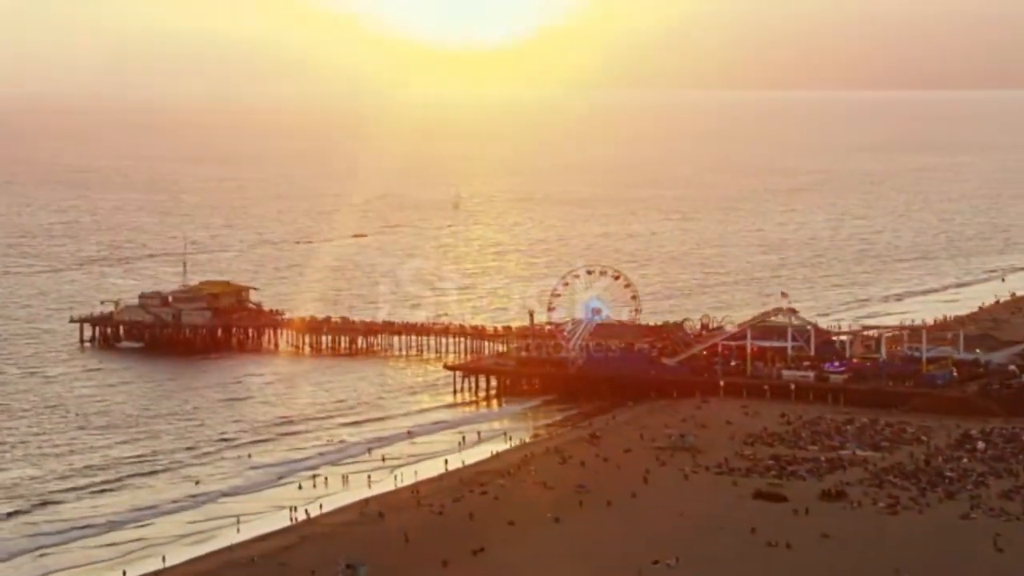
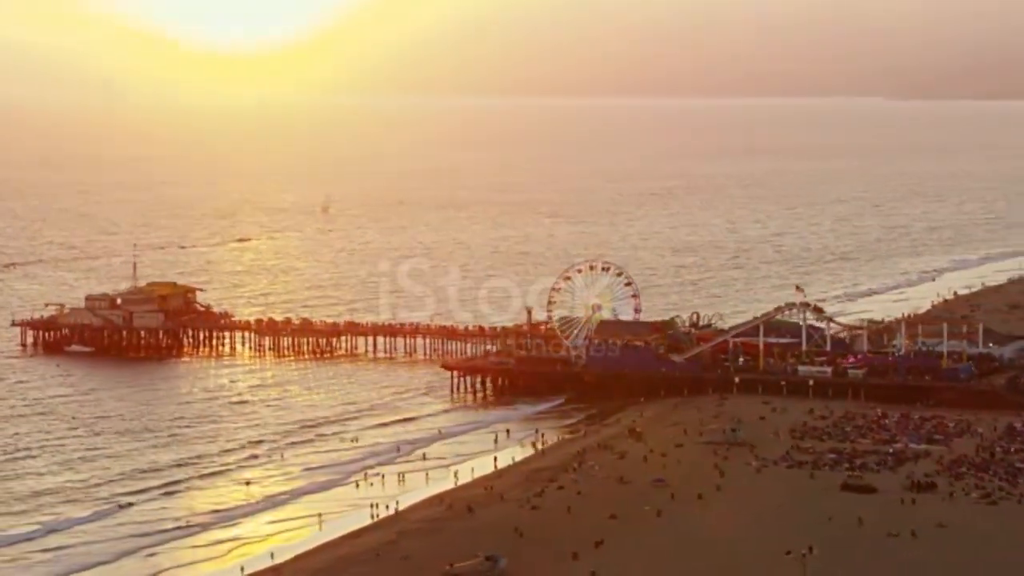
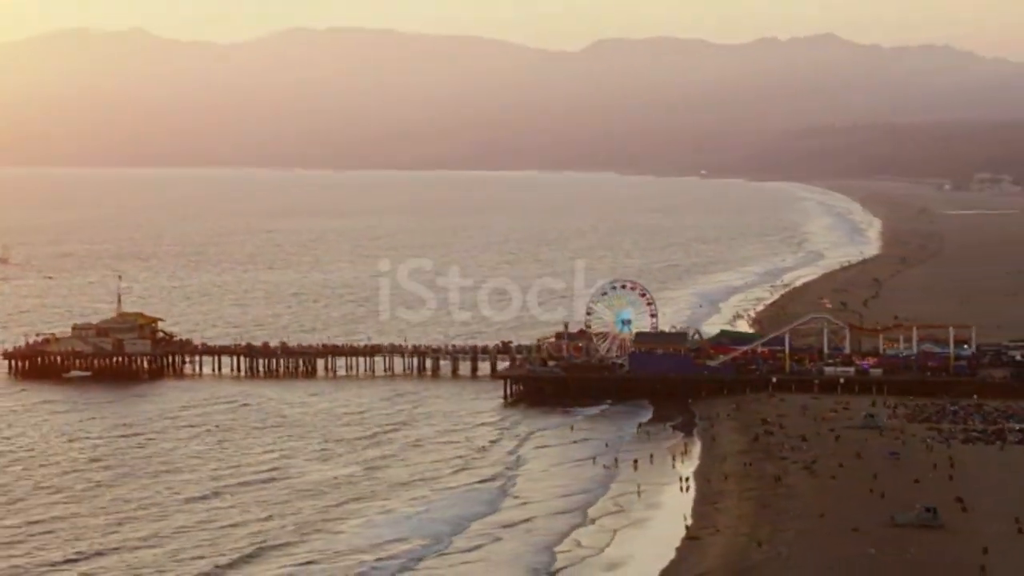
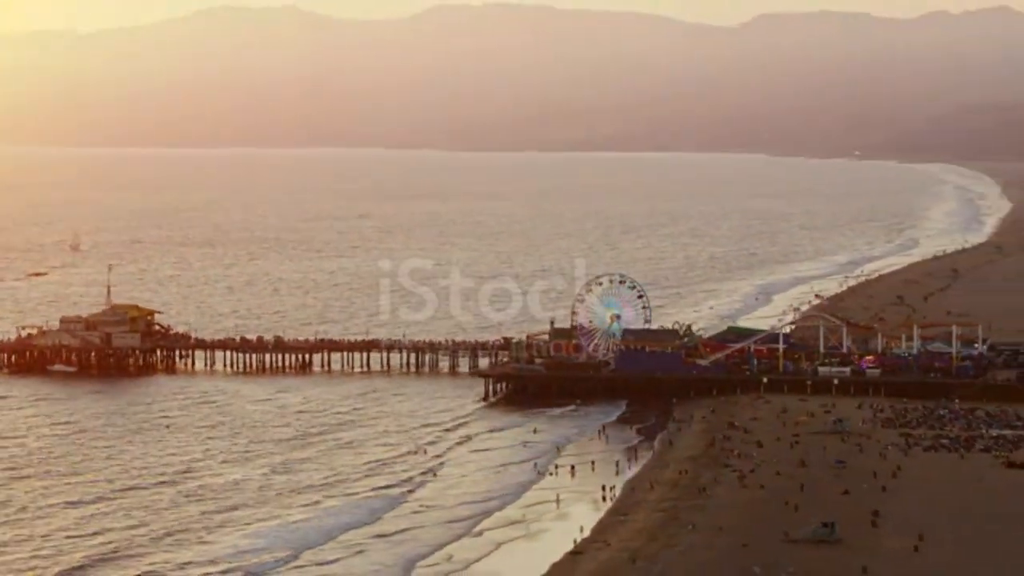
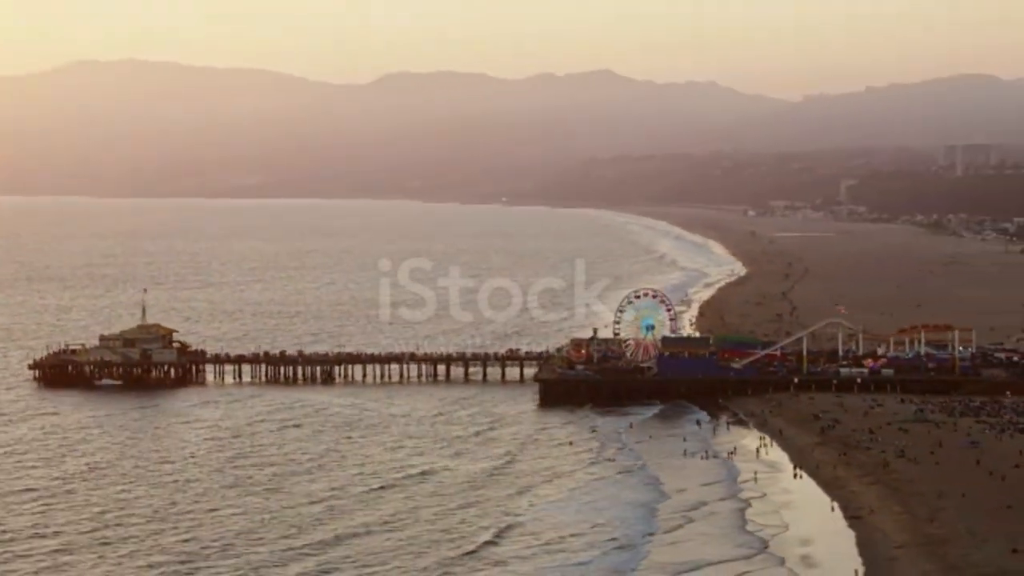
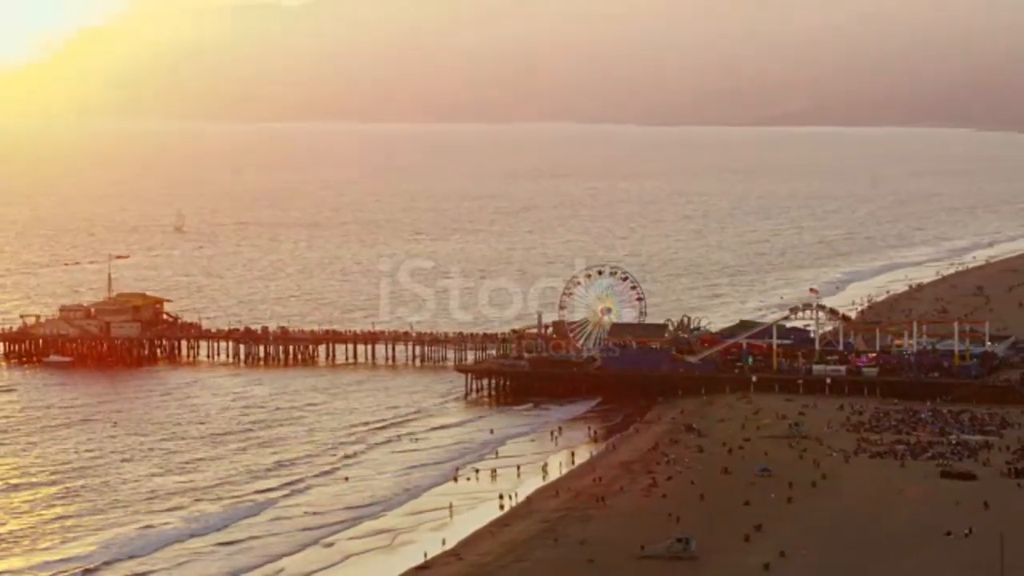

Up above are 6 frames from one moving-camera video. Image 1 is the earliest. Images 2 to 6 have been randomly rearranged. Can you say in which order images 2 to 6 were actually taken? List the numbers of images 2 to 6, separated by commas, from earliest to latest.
2, 6, 4, 3, 5
